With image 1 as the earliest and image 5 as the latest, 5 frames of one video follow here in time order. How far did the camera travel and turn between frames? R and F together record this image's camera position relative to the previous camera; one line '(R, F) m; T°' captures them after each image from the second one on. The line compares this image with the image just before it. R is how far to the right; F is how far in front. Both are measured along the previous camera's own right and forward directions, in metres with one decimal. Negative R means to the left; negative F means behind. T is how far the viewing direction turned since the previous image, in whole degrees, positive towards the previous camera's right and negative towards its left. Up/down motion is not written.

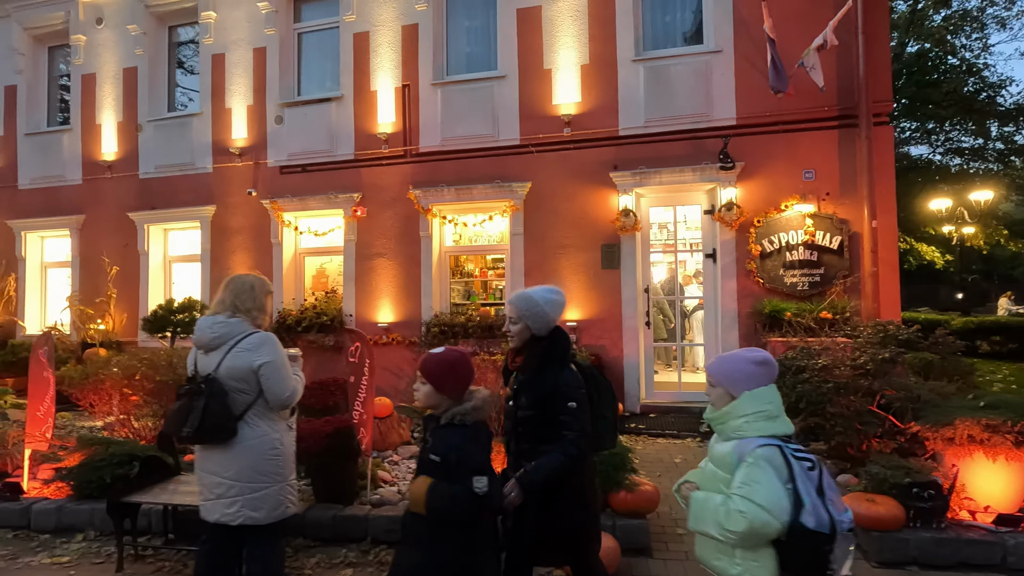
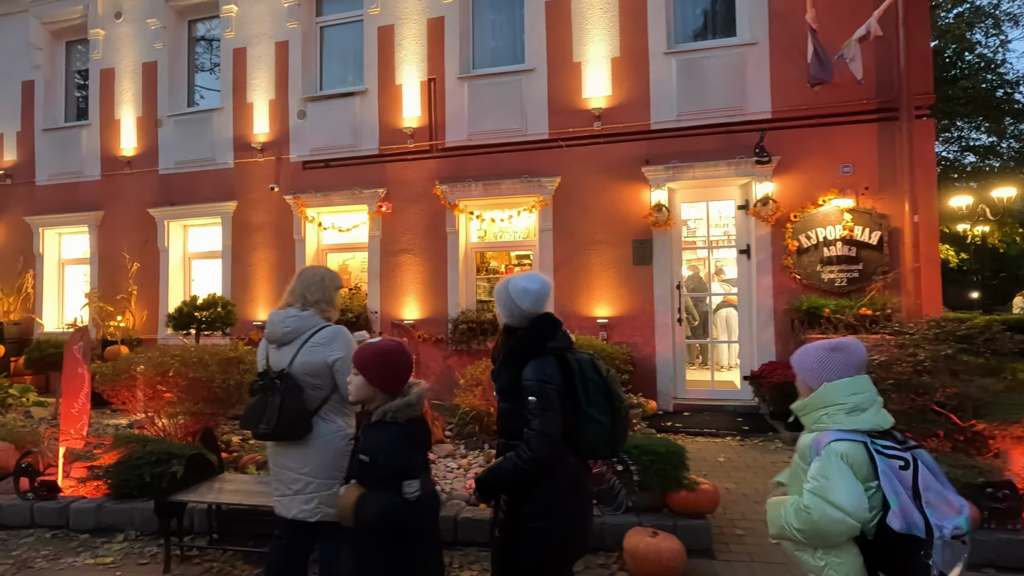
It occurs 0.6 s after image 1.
(-0.4, +0.1) m; 0°
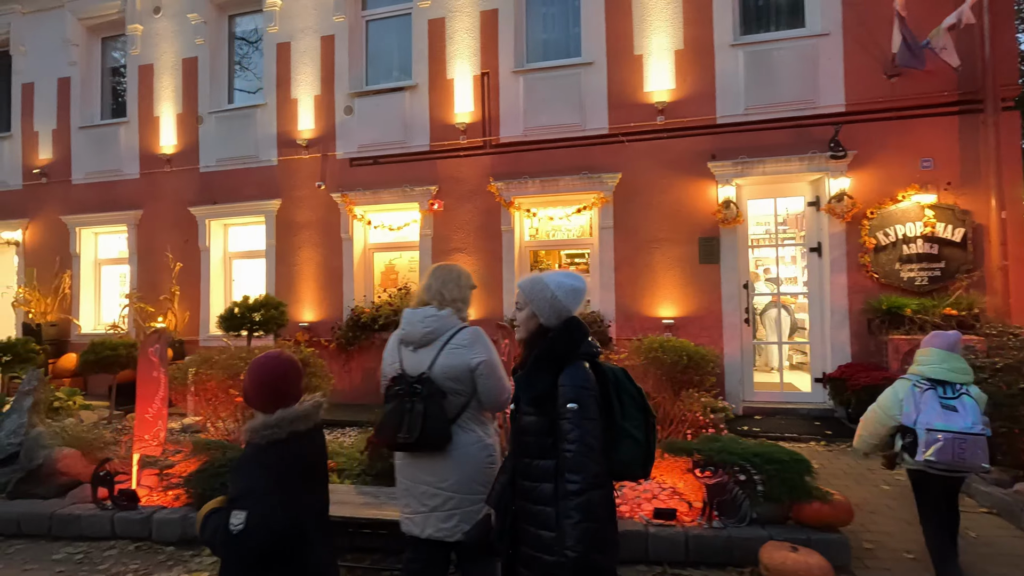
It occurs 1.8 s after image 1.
(-0.8, +0.2) m; 0°
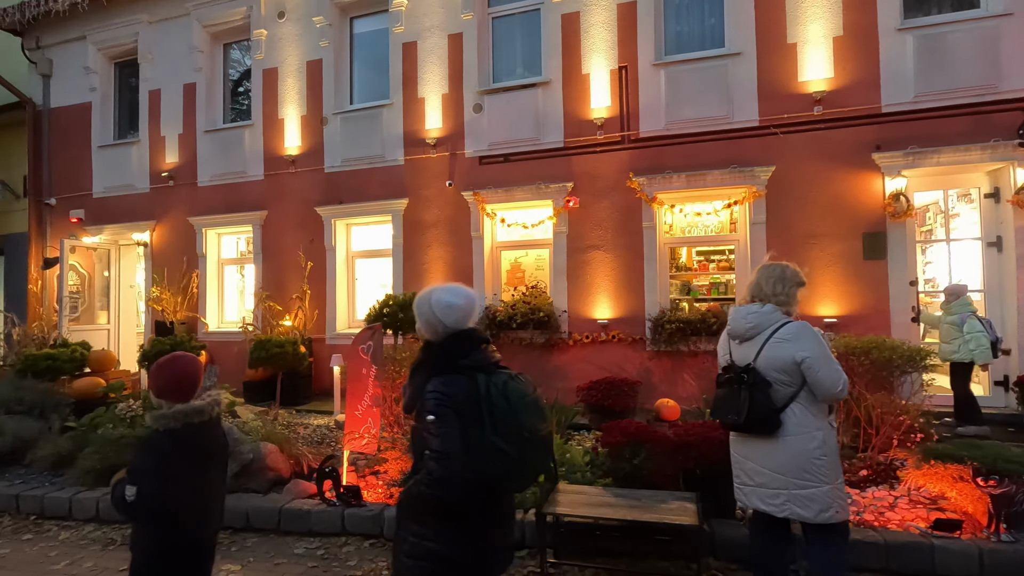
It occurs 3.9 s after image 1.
(-1.6, +0.1) m; -3°
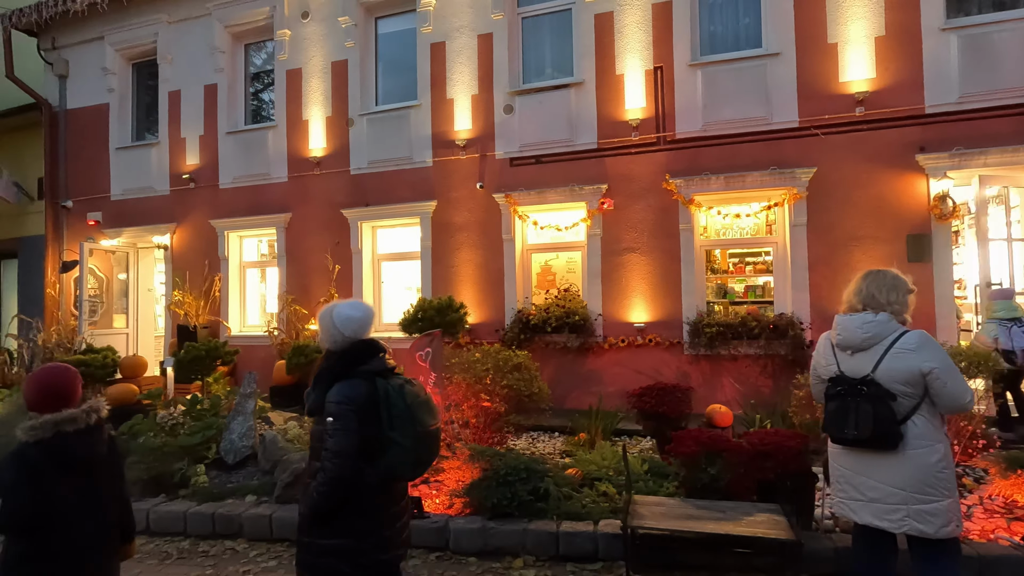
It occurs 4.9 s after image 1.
(-0.5, +0.1) m; 0°
